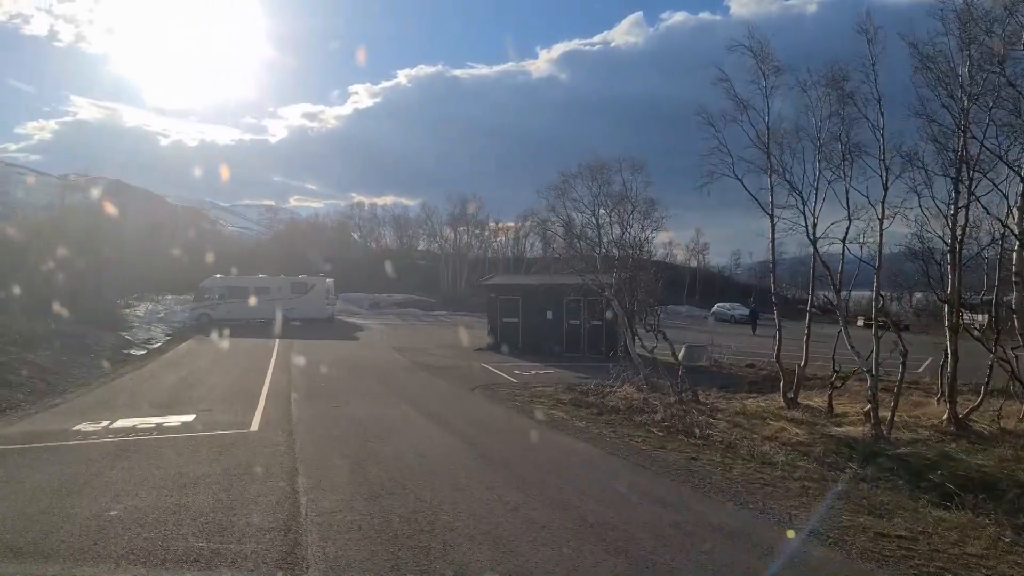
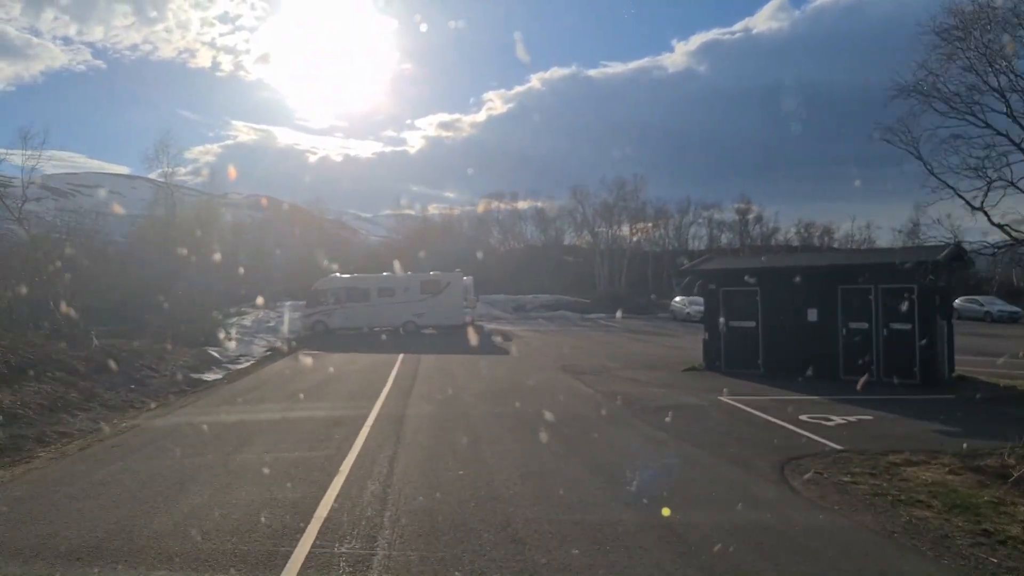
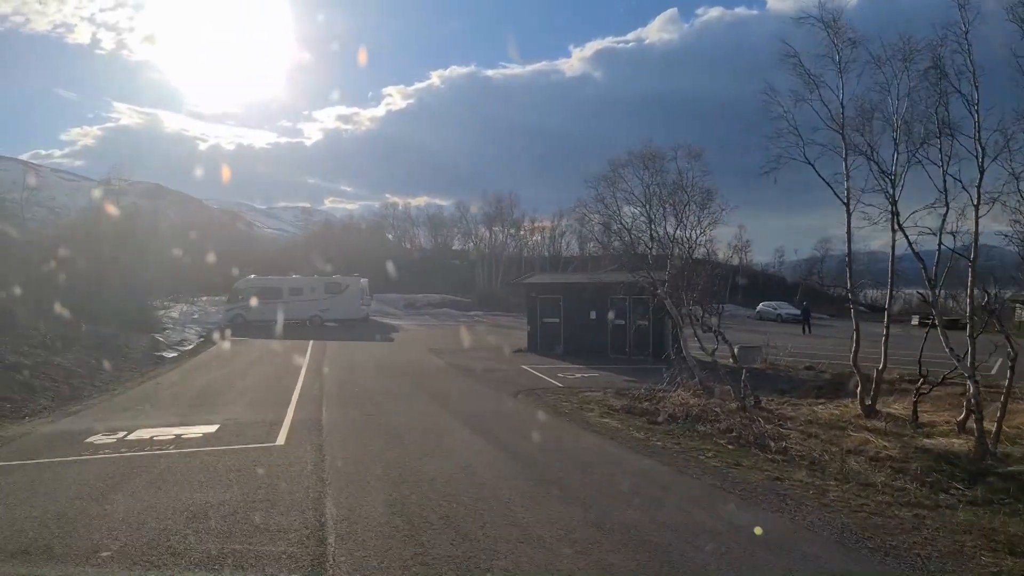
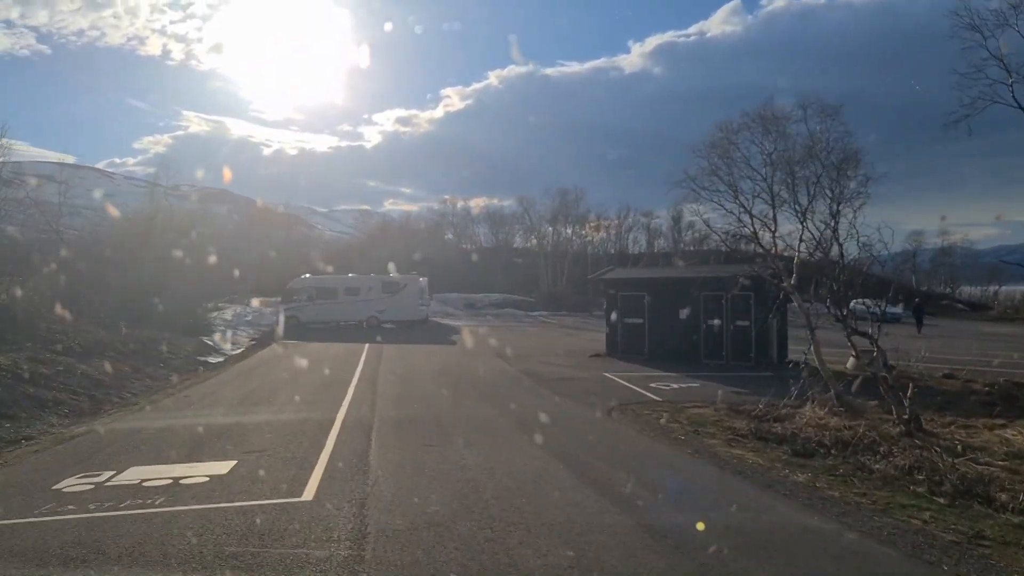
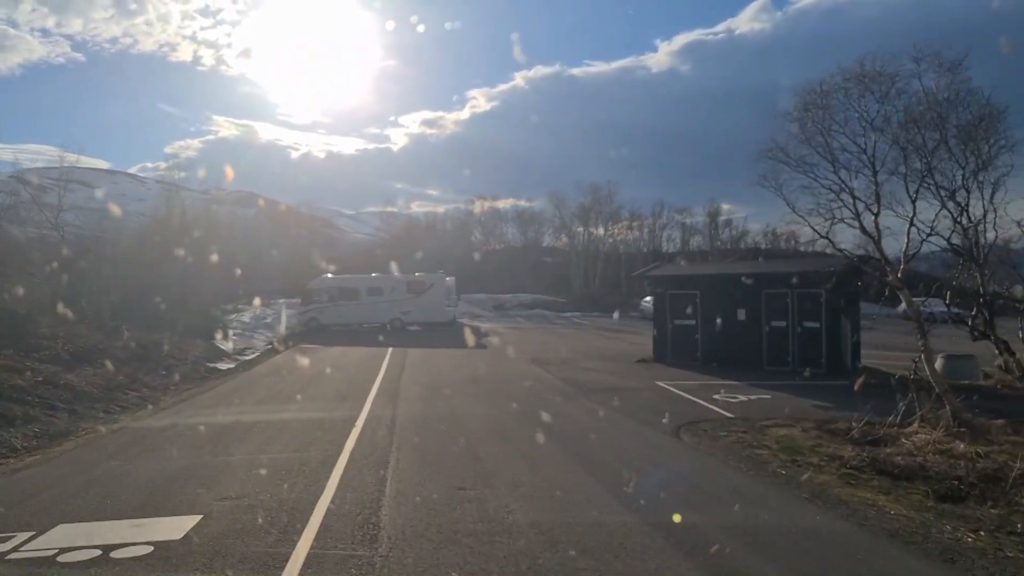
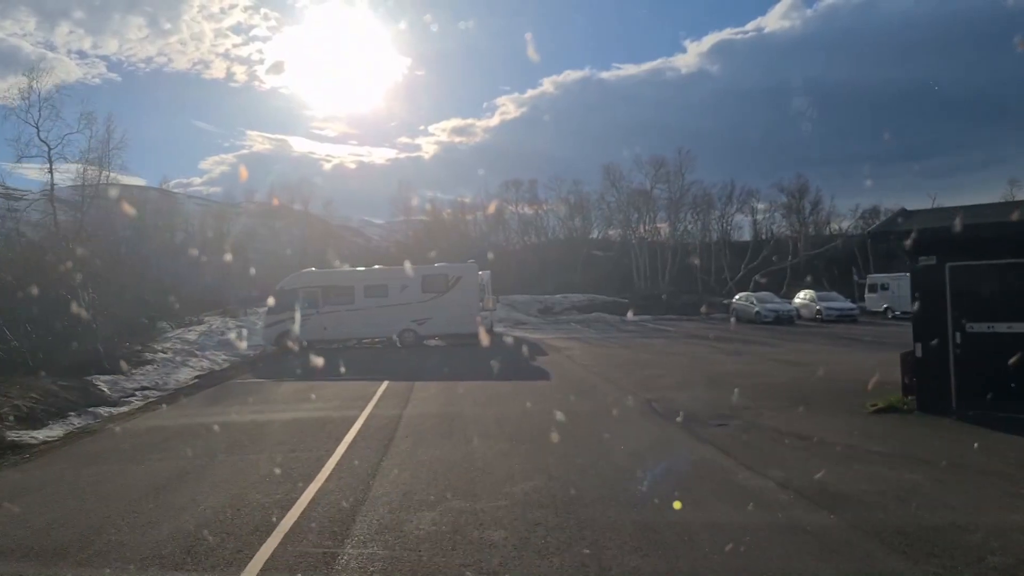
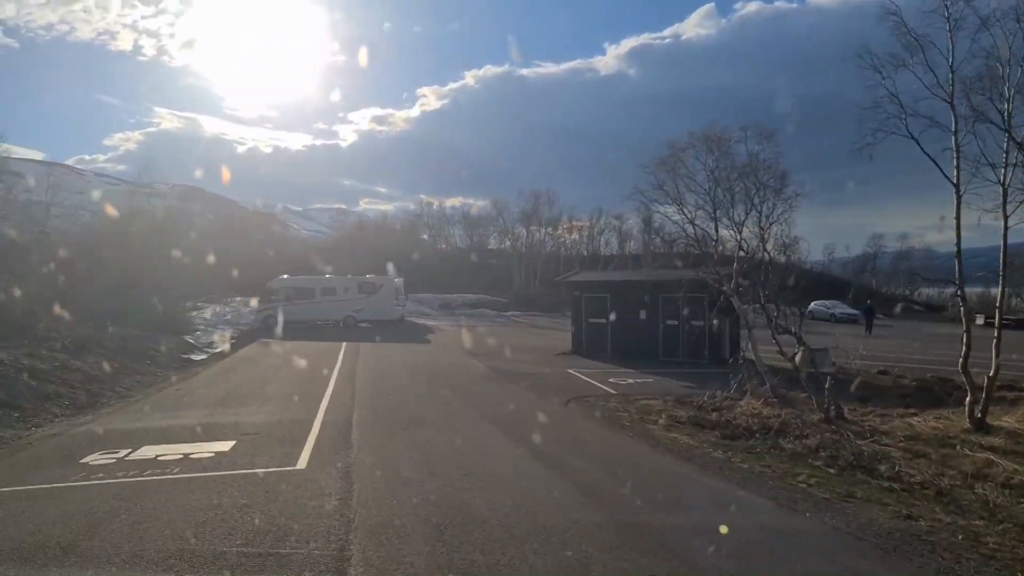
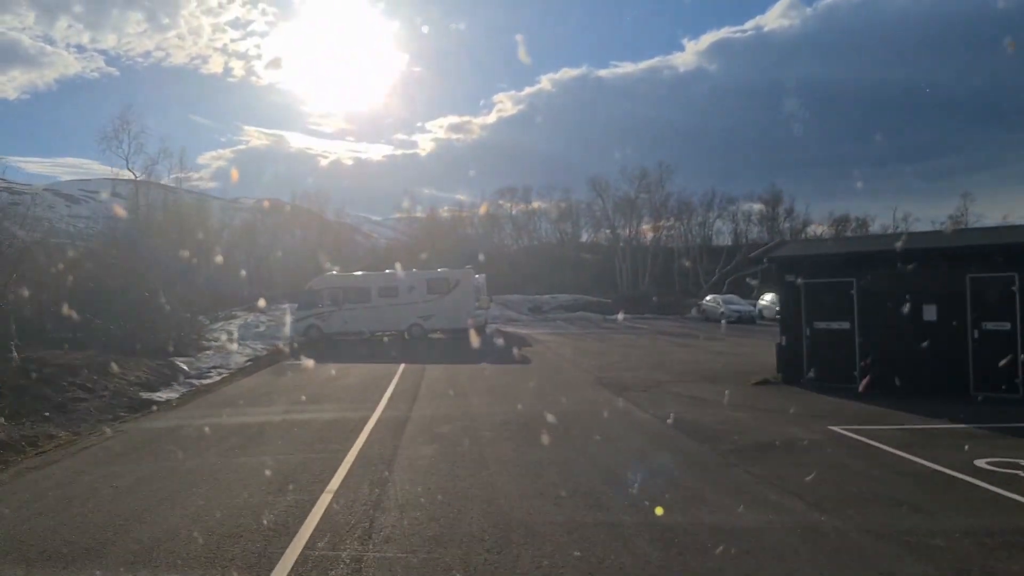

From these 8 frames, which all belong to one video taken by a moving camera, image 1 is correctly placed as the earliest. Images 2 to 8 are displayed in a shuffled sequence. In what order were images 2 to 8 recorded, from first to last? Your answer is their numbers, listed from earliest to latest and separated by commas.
3, 7, 4, 5, 2, 8, 6
